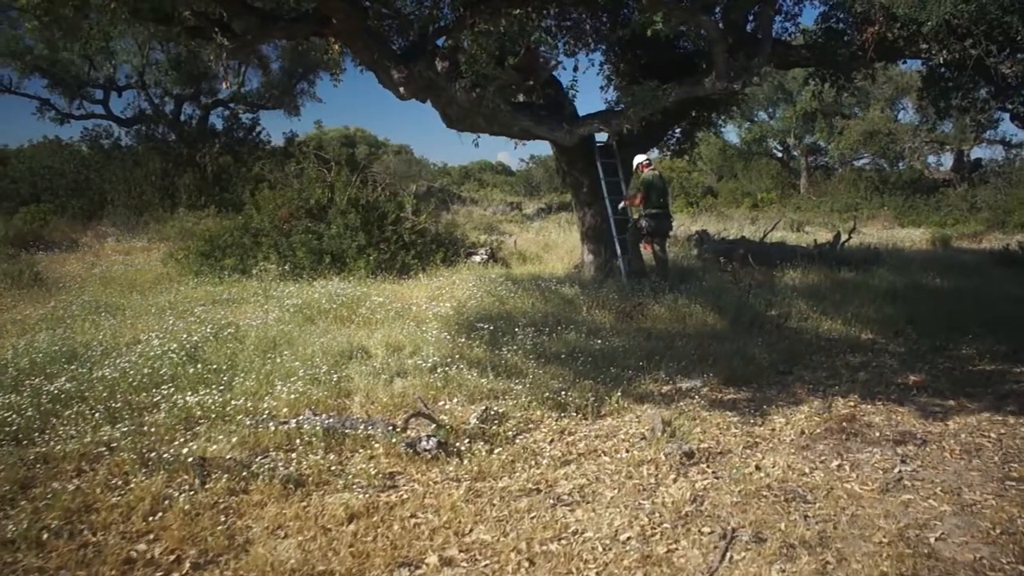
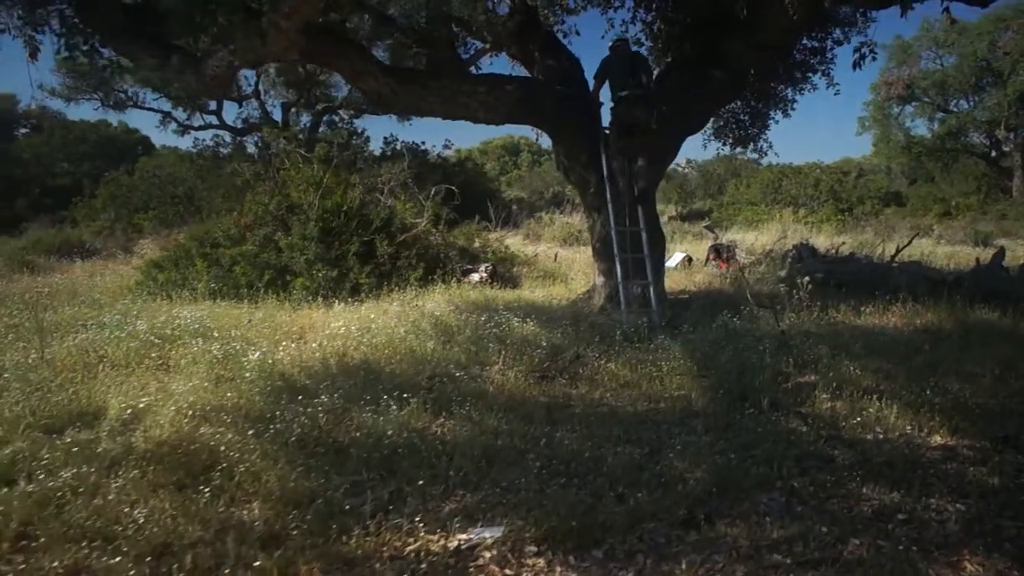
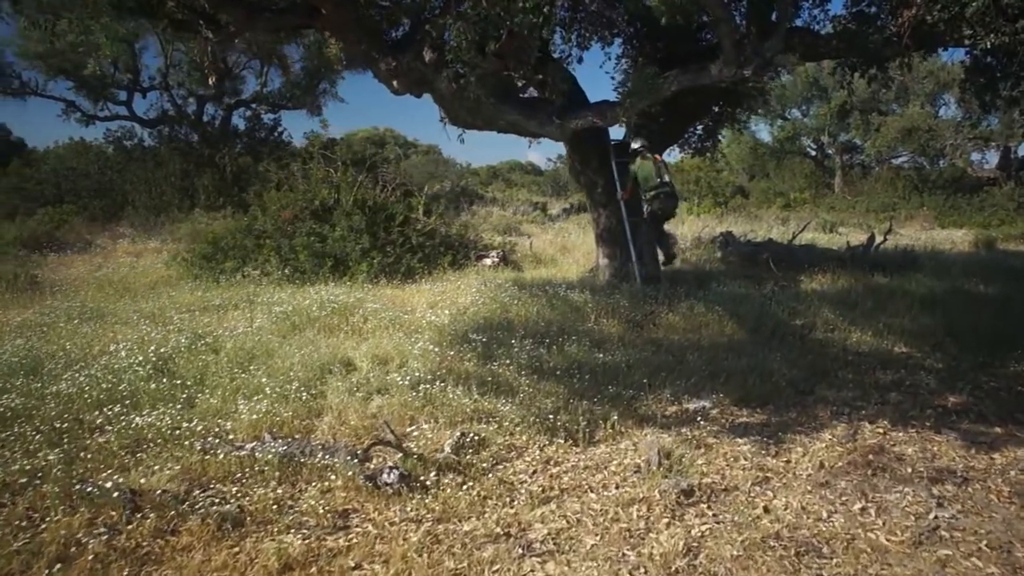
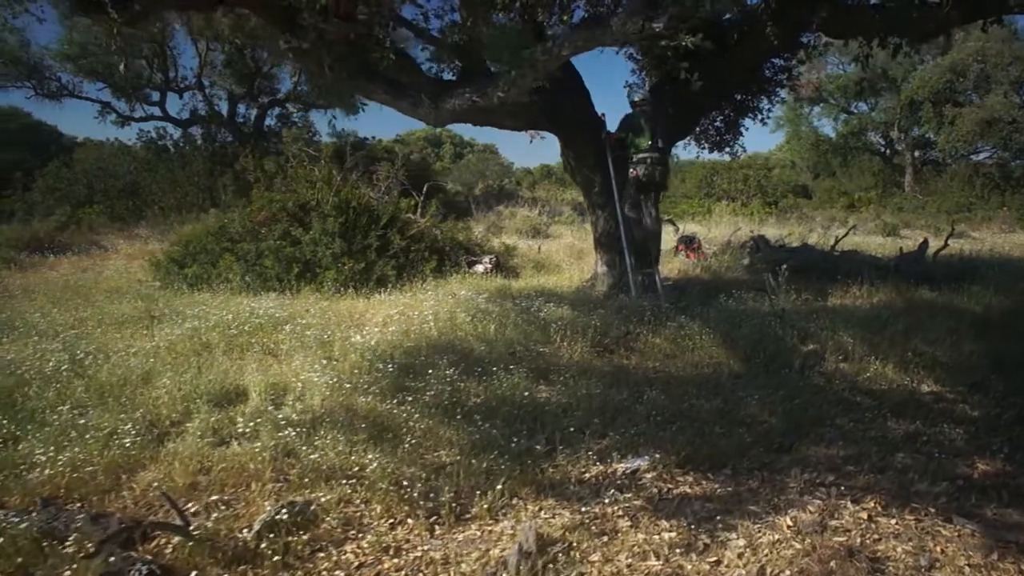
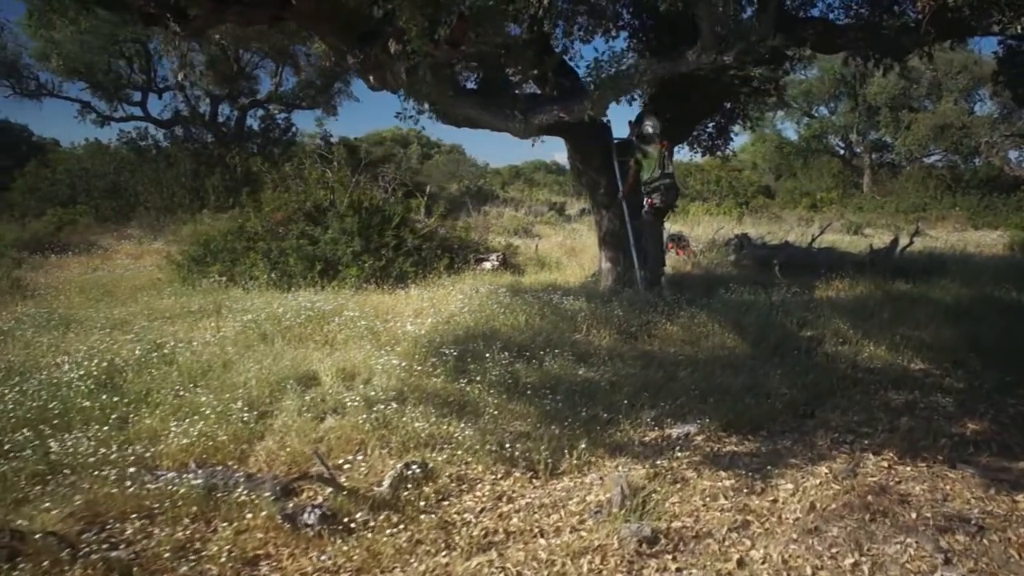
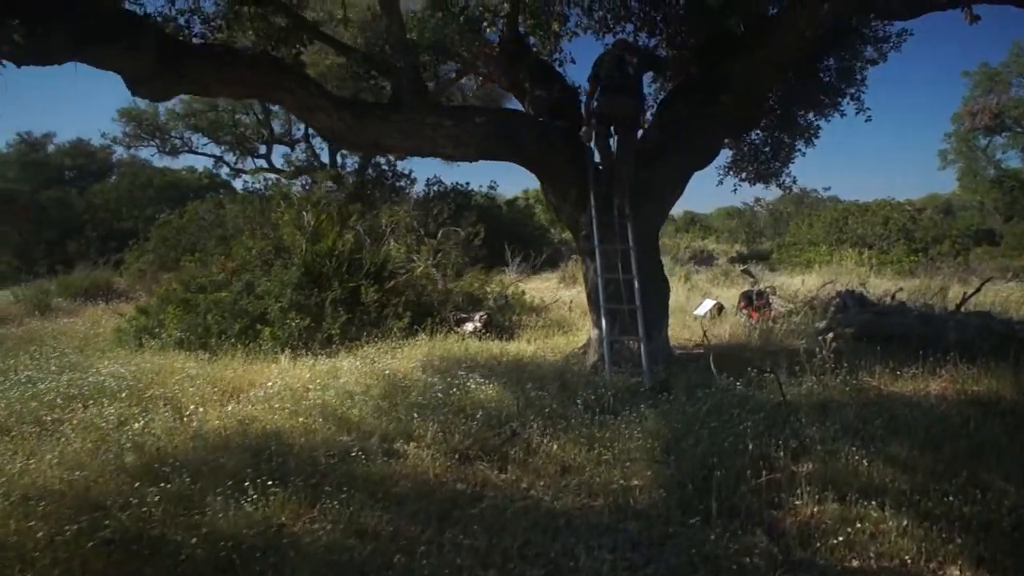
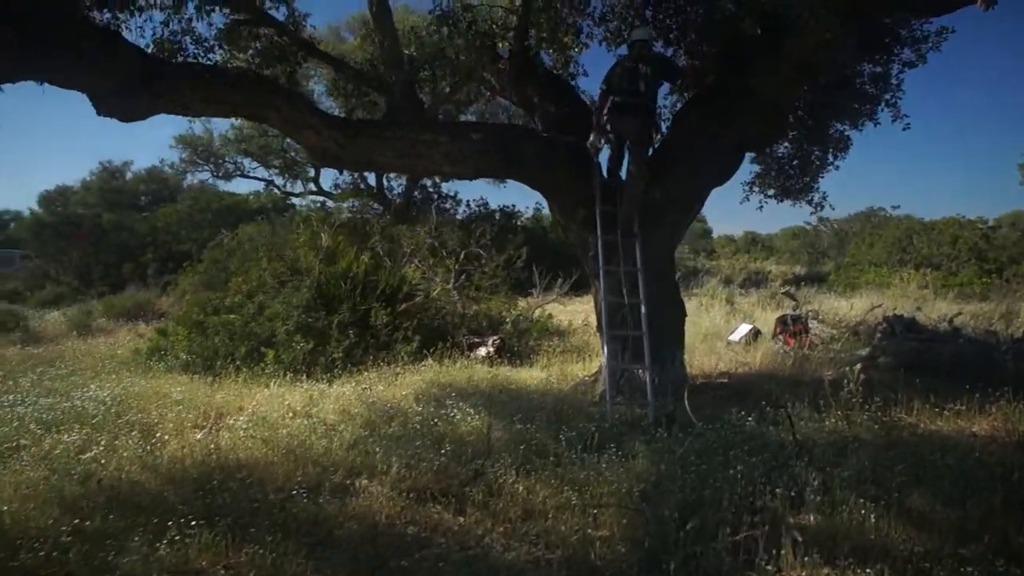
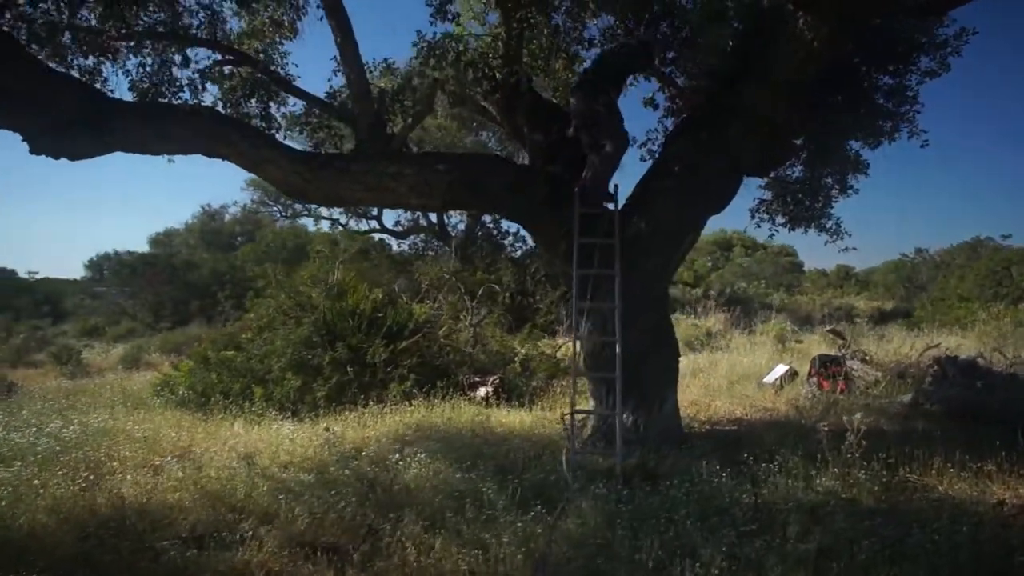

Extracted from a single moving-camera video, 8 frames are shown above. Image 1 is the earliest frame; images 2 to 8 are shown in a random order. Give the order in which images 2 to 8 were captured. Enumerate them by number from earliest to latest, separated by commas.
3, 5, 4, 2, 6, 7, 8
